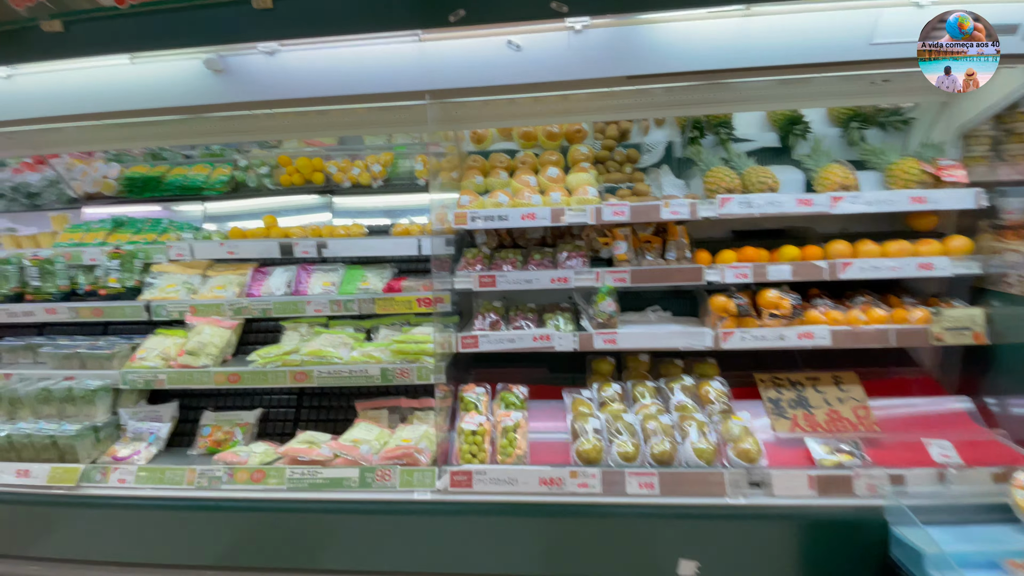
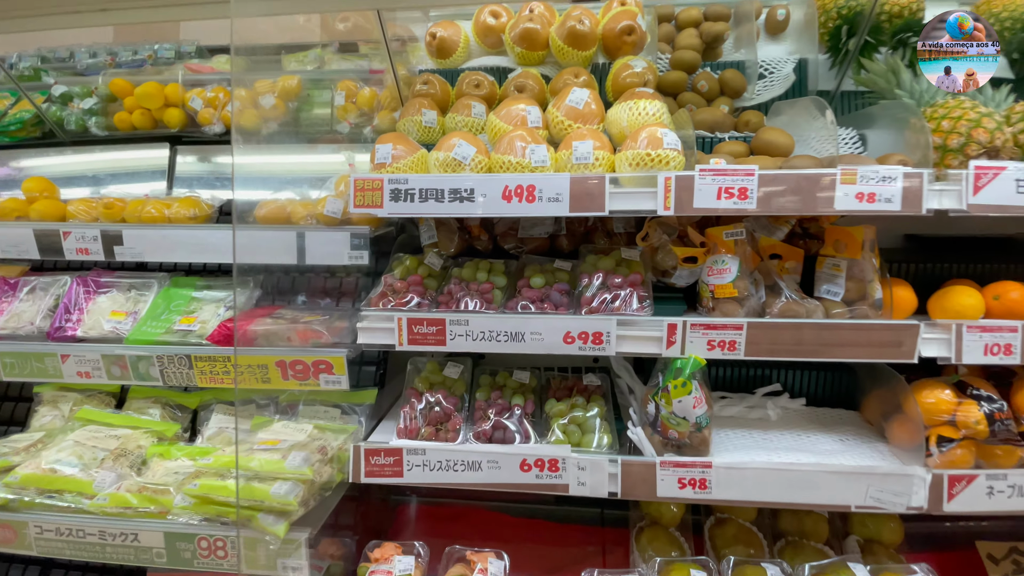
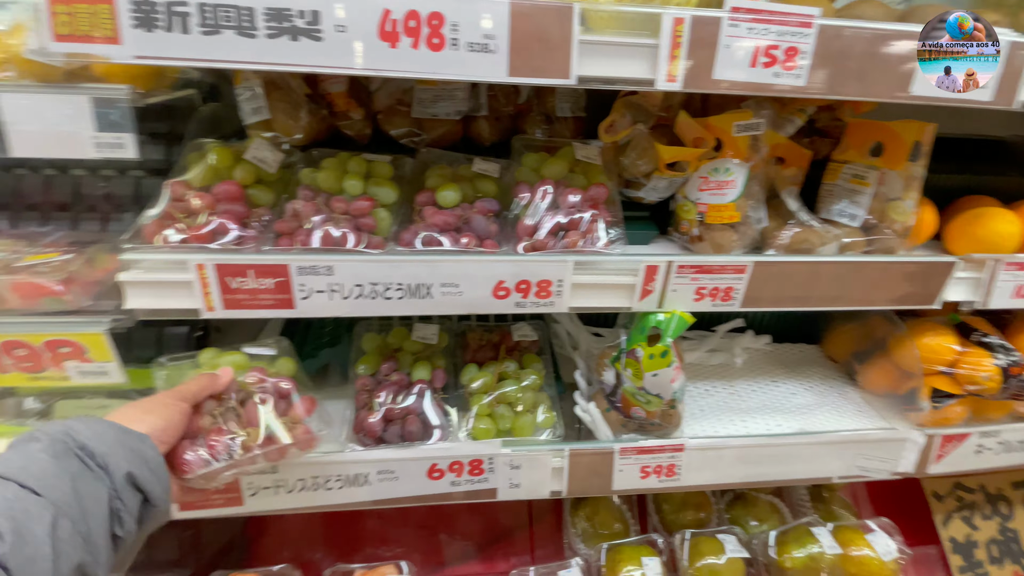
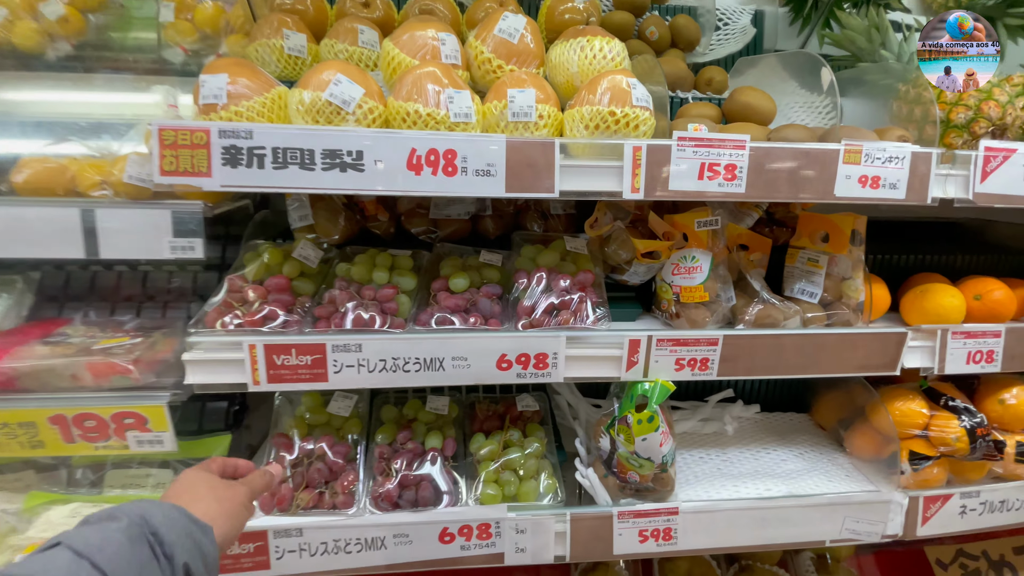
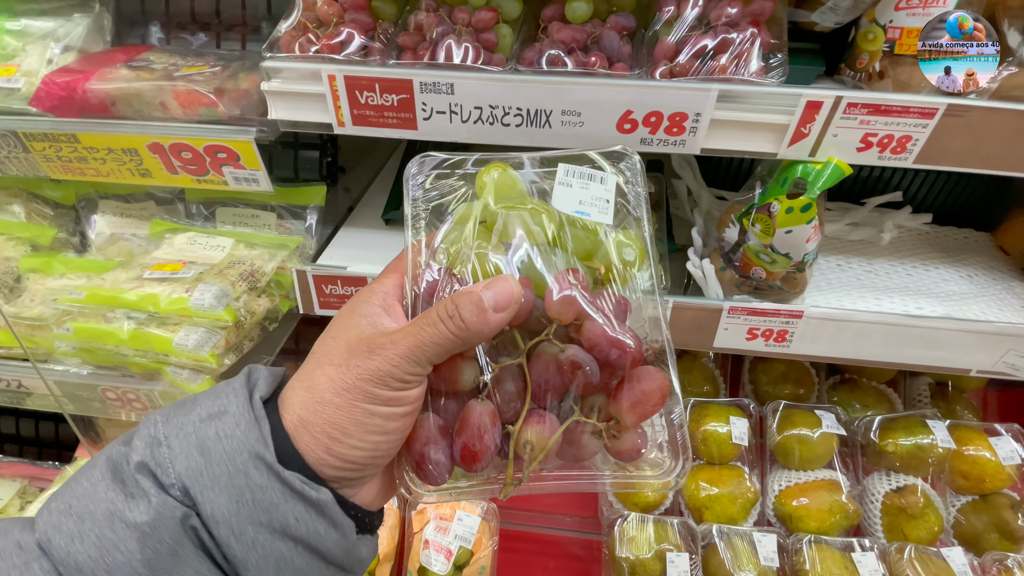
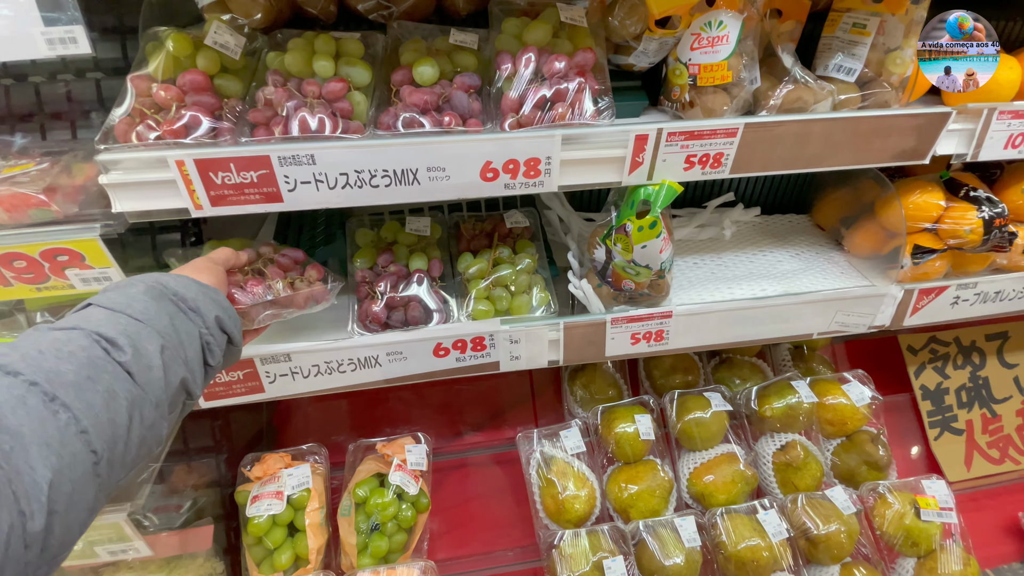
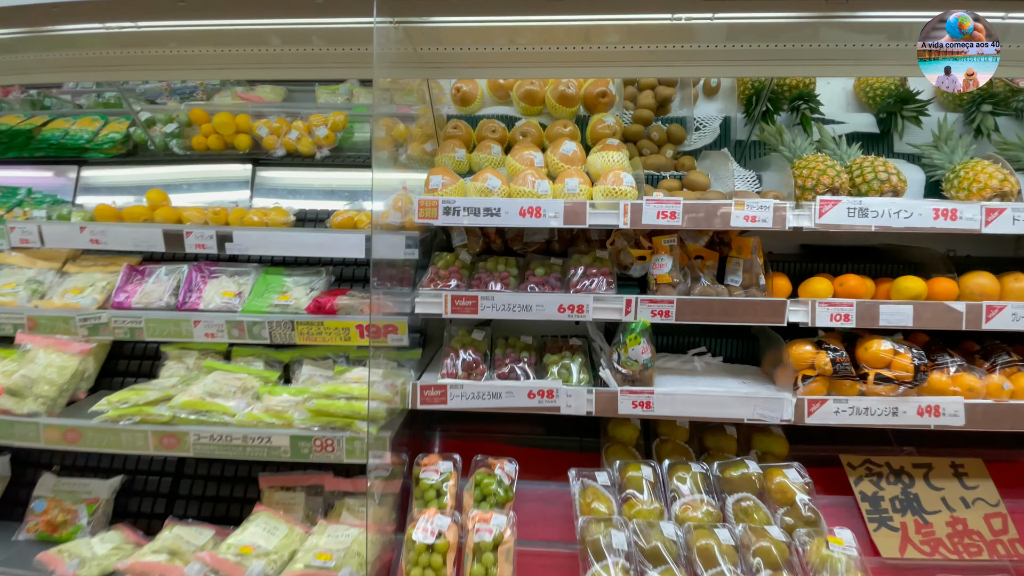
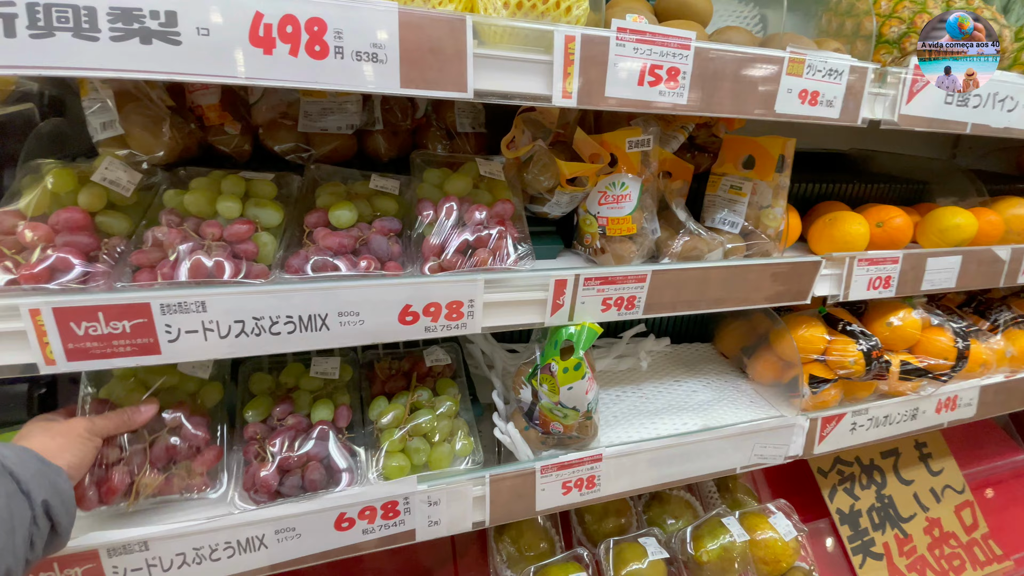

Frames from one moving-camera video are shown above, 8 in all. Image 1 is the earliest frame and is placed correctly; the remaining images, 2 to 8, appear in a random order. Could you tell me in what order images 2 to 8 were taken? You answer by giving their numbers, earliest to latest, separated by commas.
7, 2, 4, 8, 3, 5, 6
